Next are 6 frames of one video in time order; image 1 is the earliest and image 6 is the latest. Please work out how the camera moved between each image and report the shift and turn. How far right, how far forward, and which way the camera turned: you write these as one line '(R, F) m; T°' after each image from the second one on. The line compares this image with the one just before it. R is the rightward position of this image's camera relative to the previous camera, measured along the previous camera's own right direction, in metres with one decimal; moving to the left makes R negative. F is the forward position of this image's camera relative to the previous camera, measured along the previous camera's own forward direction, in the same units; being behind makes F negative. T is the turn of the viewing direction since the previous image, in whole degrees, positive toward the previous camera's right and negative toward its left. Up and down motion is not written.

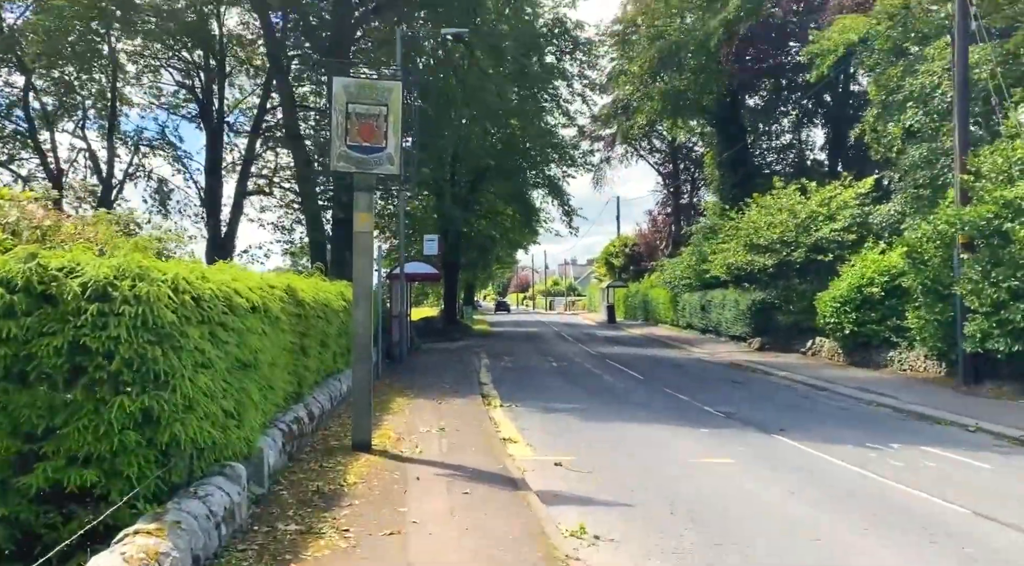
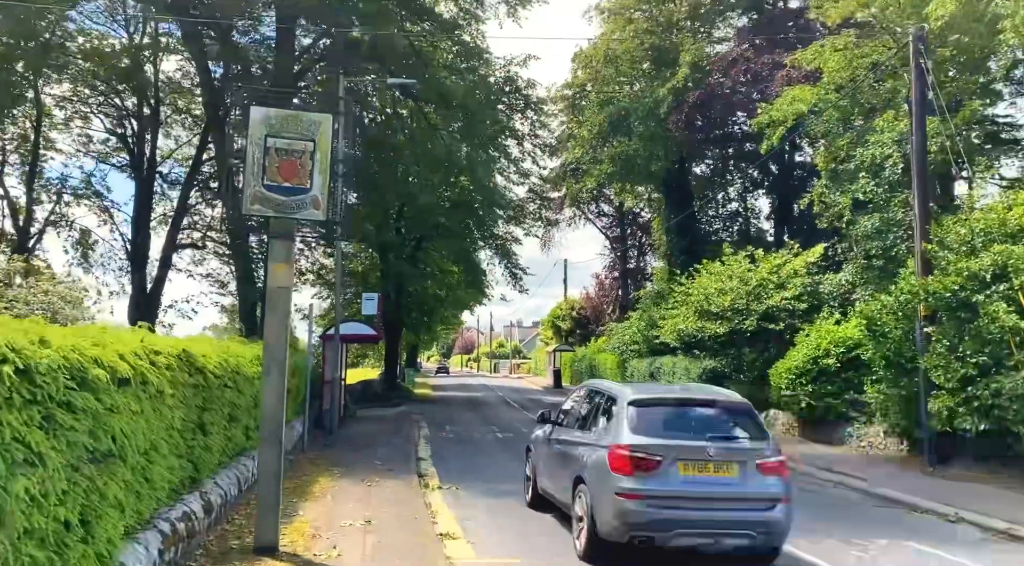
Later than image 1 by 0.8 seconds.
(0.0, +1.2) m; +3°
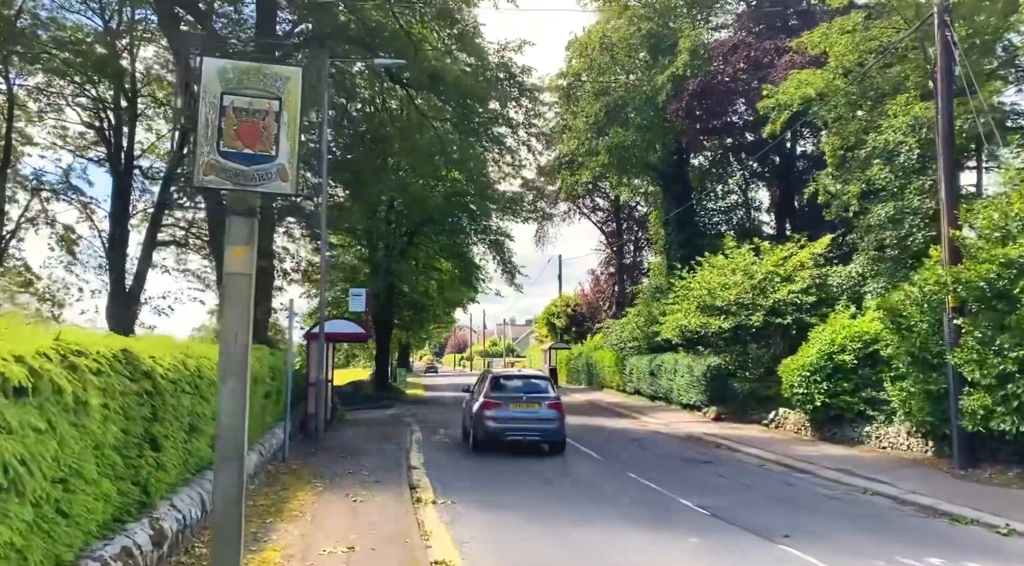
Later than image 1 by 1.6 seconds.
(-0.1, +1.2) m; 0°
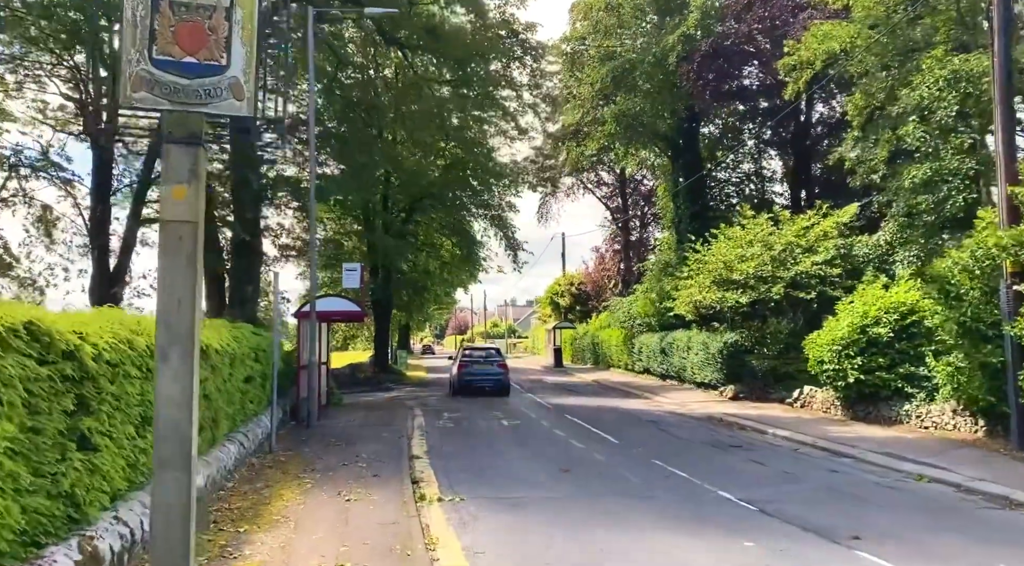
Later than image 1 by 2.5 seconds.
(-0.1, +1.4) m; 0°
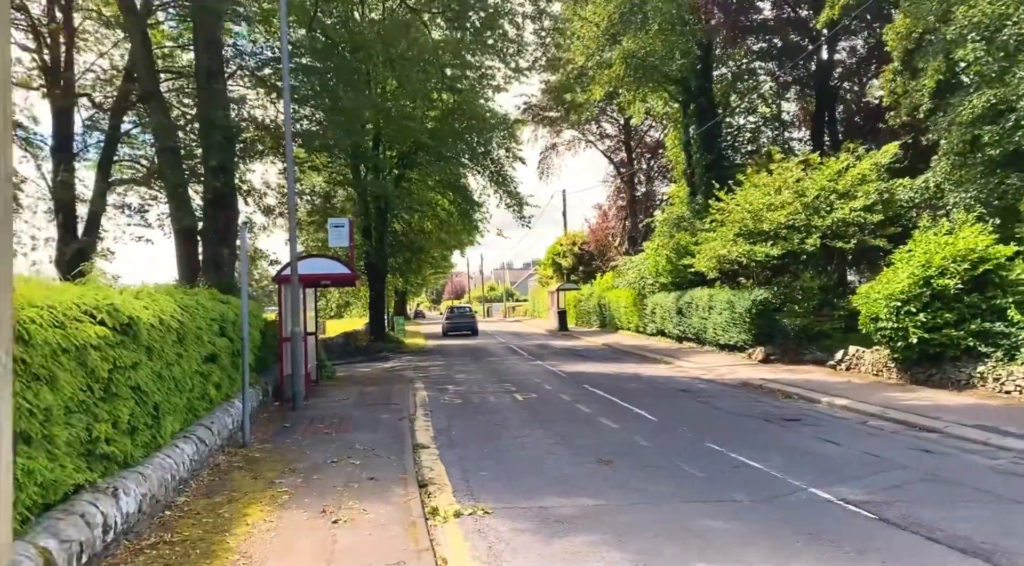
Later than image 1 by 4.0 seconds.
(-0.3, +2.3) m; 0°
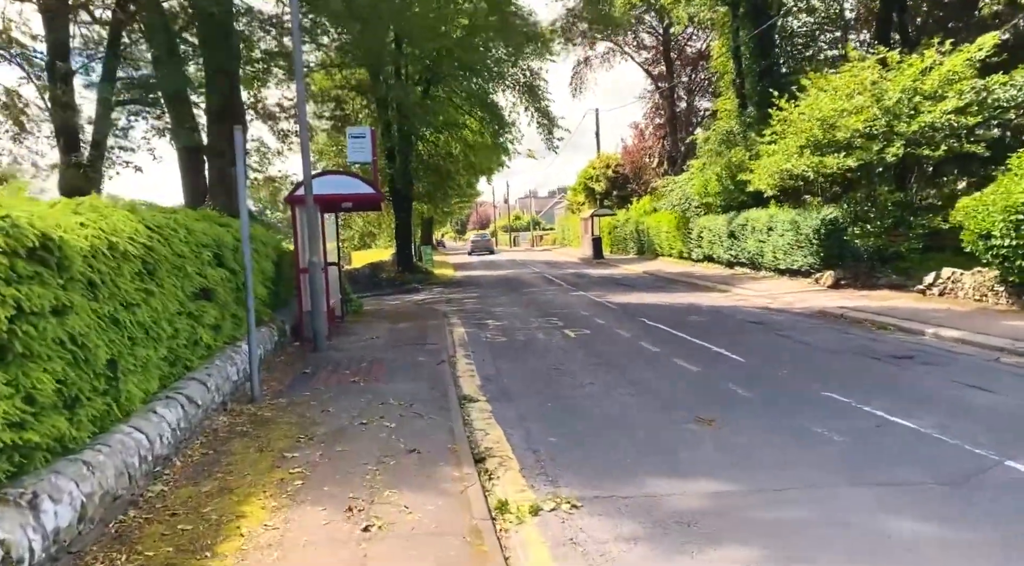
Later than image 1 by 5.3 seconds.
(-0.4, +2.2) m; -2°
